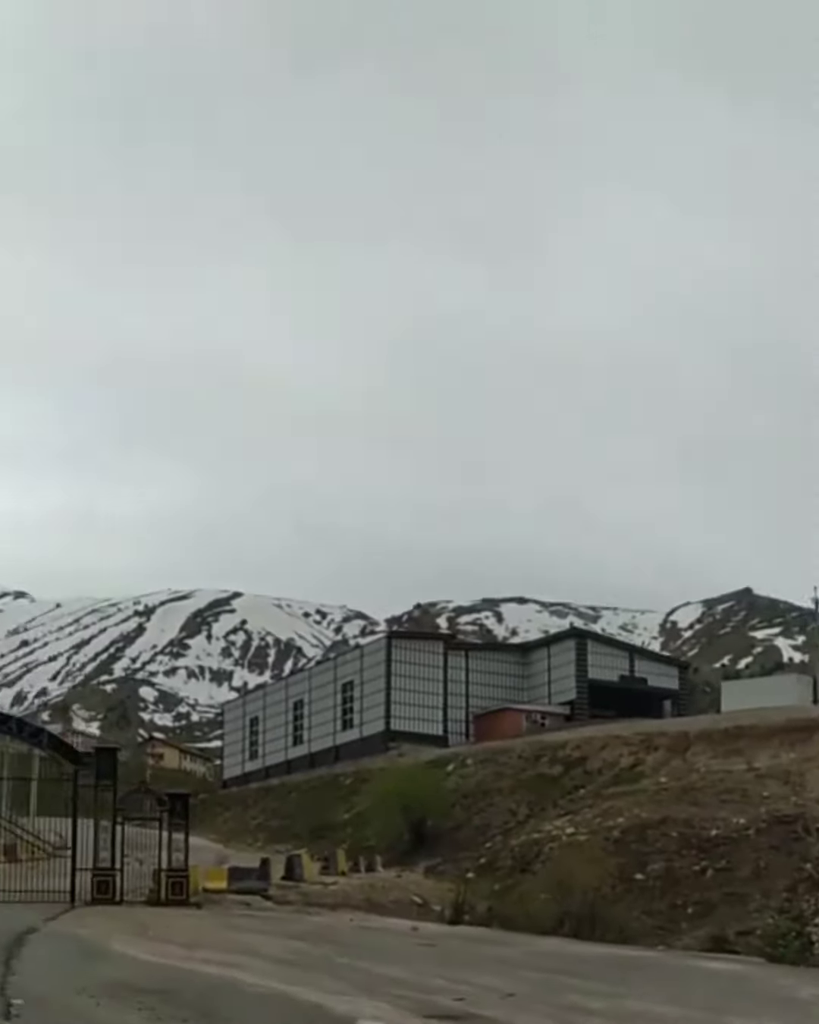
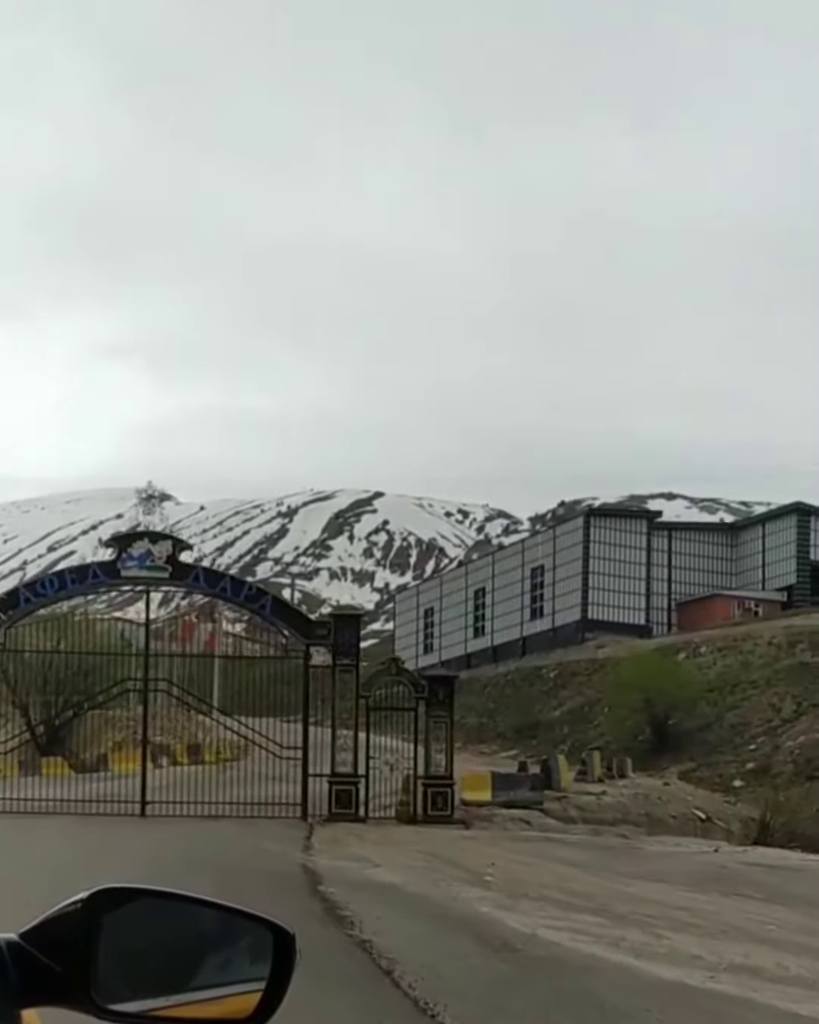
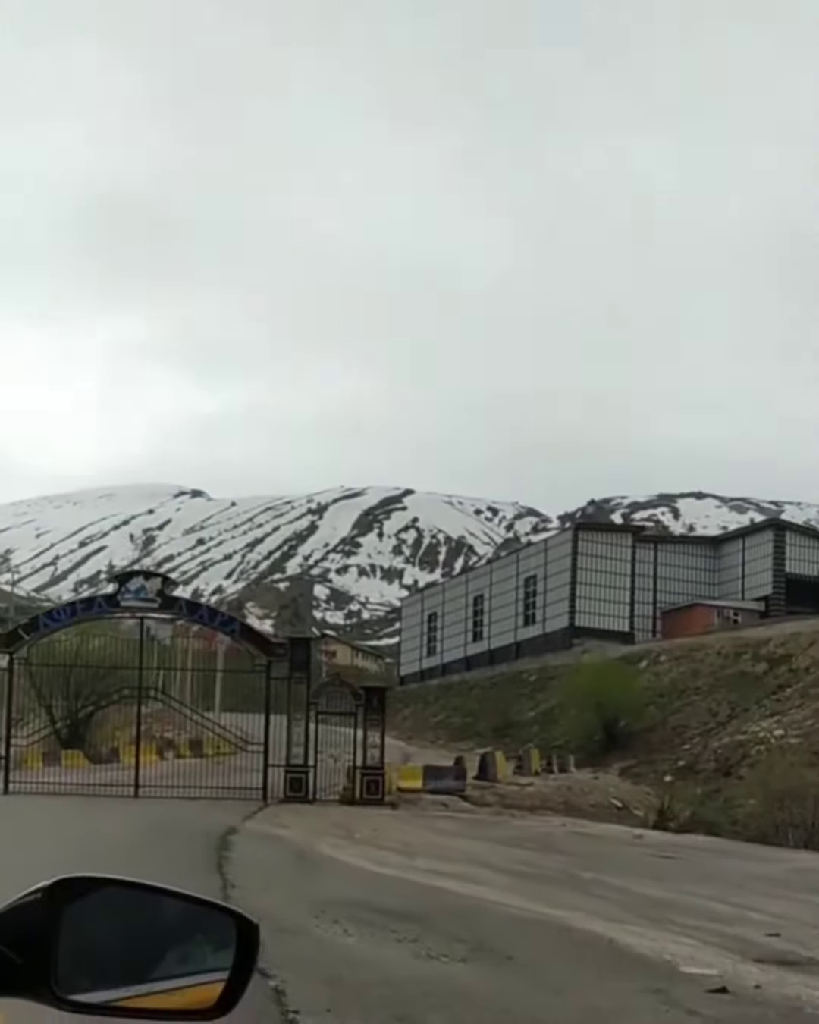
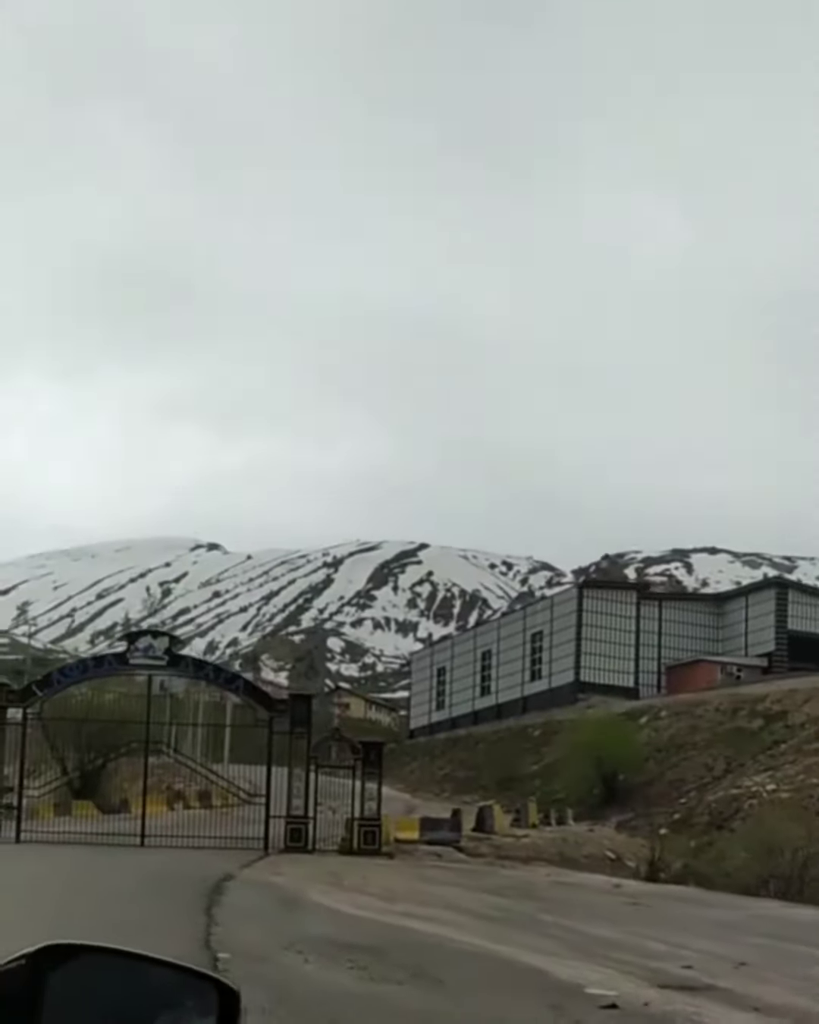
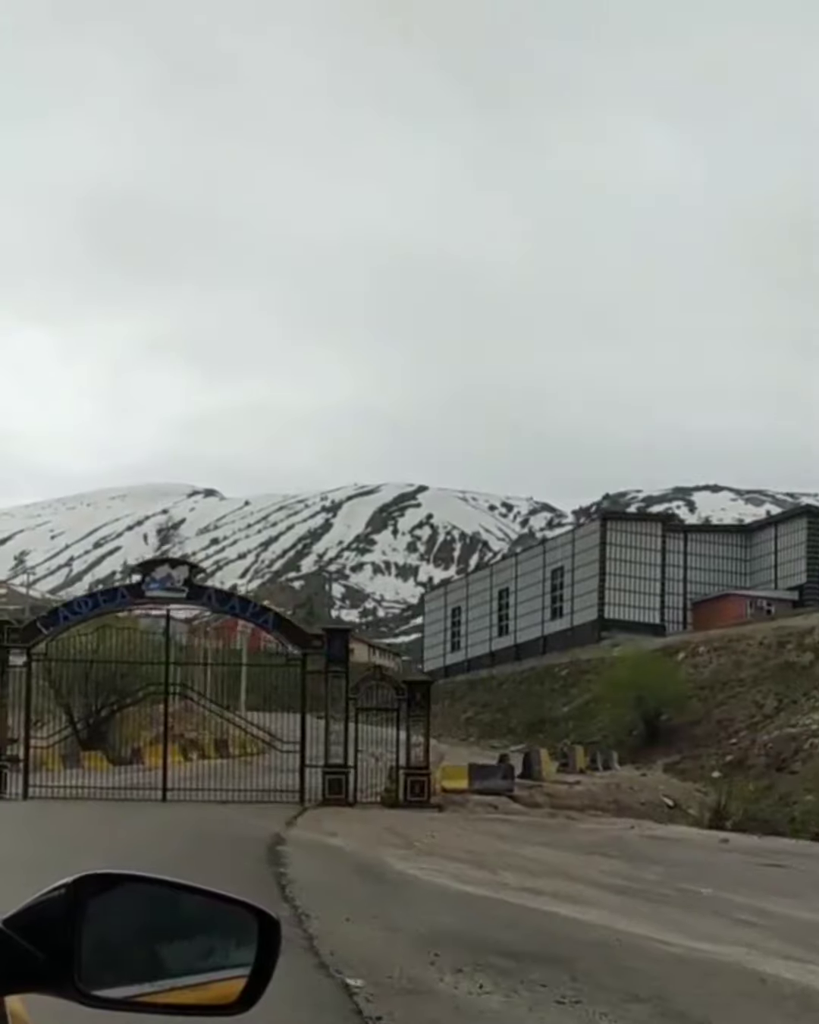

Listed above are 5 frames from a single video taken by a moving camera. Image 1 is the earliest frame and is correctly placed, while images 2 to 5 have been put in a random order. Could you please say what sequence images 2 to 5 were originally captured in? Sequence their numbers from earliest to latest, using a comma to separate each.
4, 3, 5, 2
